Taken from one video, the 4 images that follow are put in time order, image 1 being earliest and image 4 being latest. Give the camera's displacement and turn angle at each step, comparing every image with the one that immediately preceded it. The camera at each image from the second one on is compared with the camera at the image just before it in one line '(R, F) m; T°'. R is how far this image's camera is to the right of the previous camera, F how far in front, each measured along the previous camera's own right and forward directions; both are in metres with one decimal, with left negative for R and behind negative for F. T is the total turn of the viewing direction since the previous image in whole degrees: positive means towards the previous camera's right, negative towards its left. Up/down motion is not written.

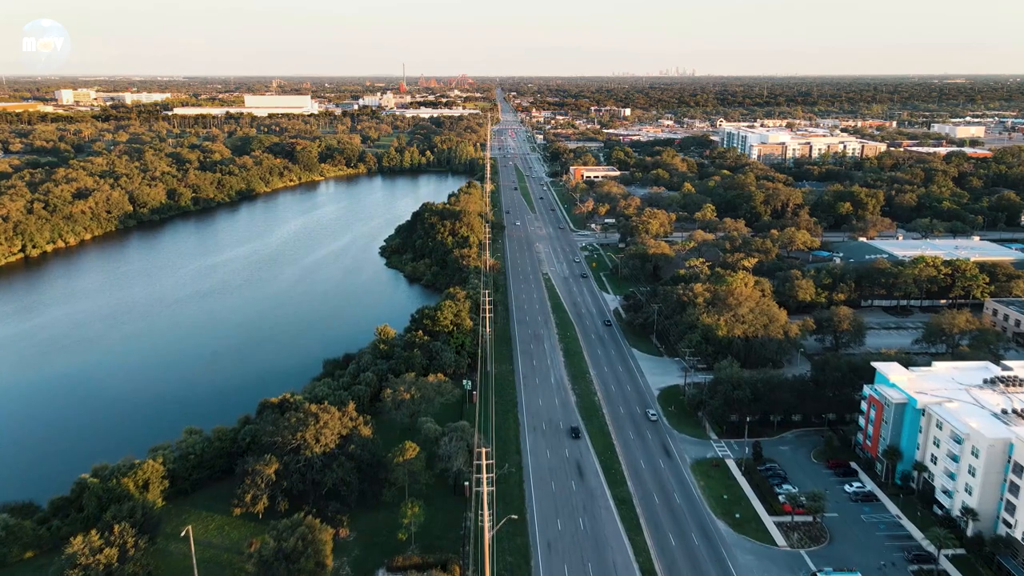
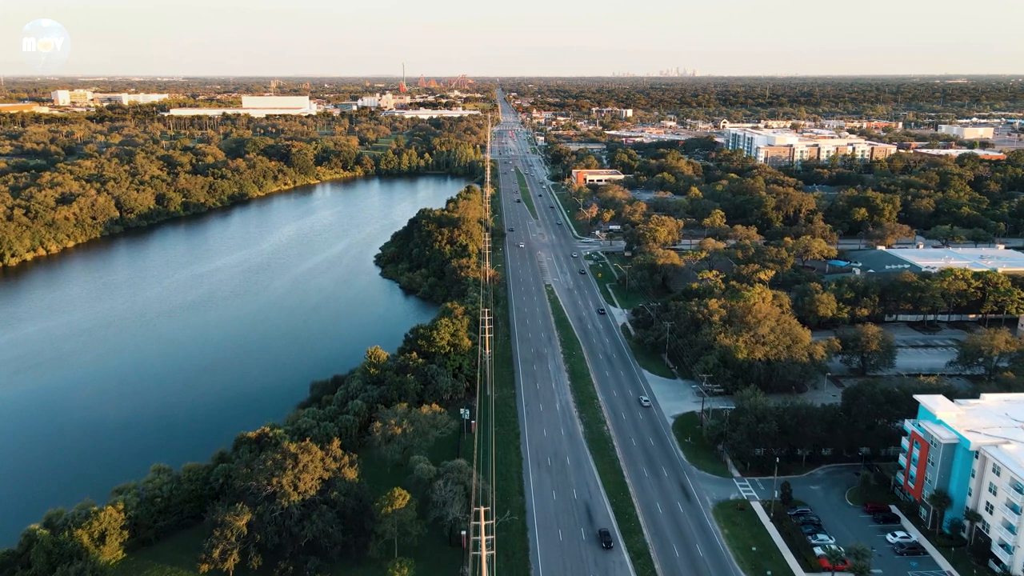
(-0.1, +2.7) m; 0°
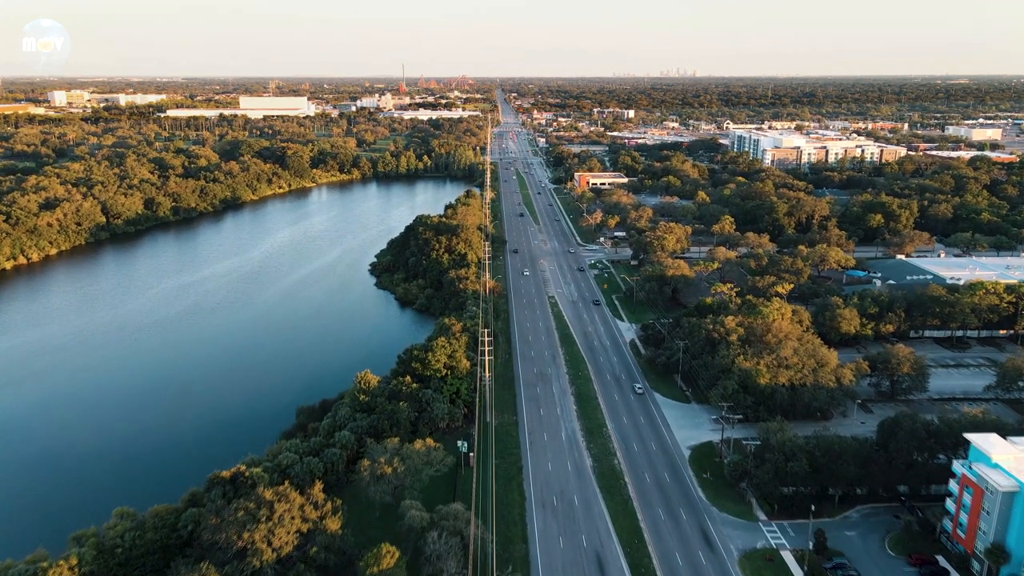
(-0.1, +2.6) m; 0°
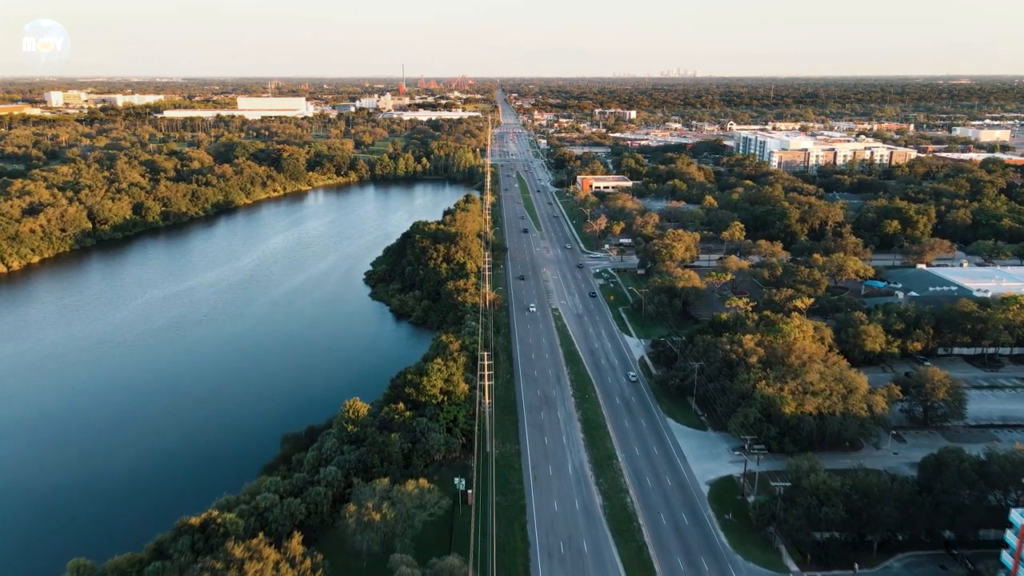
(-0.1, +2.5) m; 0°
